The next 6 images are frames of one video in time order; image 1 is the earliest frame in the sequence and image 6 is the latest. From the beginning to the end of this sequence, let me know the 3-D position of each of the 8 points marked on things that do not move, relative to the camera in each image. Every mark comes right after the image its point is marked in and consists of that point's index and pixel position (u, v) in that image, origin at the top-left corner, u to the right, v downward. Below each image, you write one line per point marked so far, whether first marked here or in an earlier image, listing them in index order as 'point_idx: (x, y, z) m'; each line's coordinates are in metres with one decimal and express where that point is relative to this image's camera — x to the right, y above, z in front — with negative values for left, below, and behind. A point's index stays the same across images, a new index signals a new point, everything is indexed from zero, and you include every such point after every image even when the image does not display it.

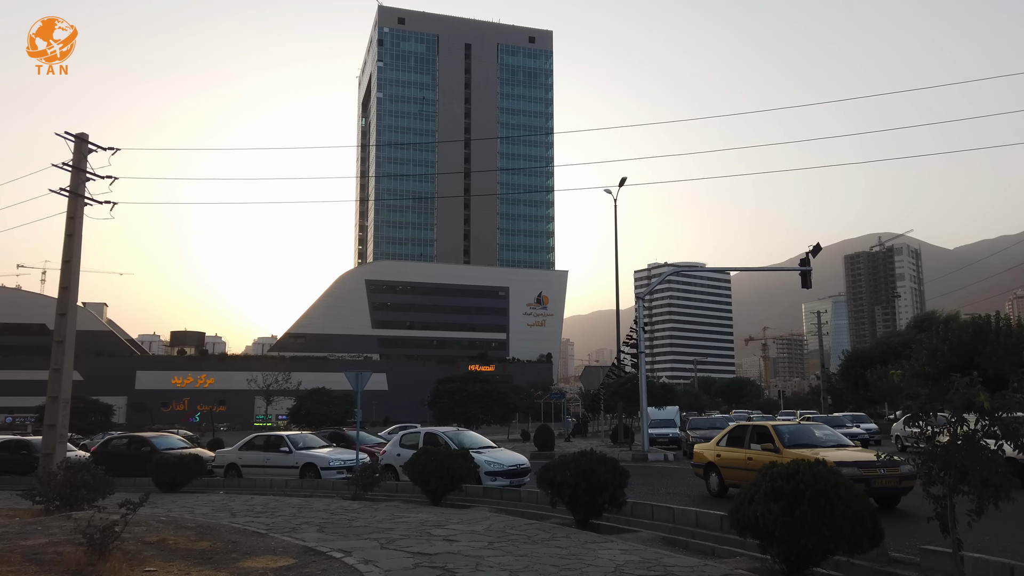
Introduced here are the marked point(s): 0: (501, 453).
0: (-0.2, -3.7, +16.5) m
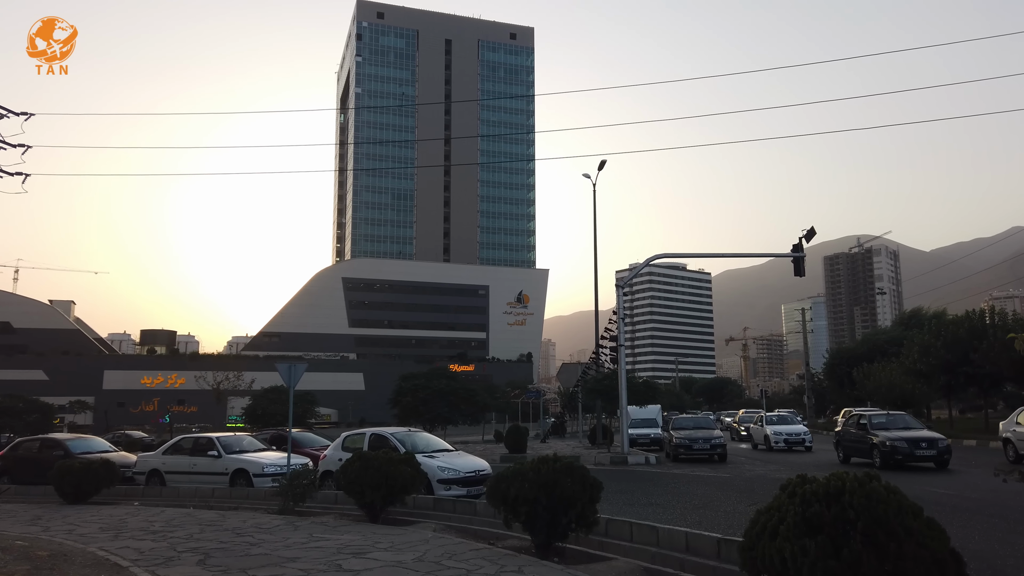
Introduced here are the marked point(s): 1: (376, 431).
0: (-1.0, -3.2, +14.2) m
1: (-2.8, -2.9, +15.1) m
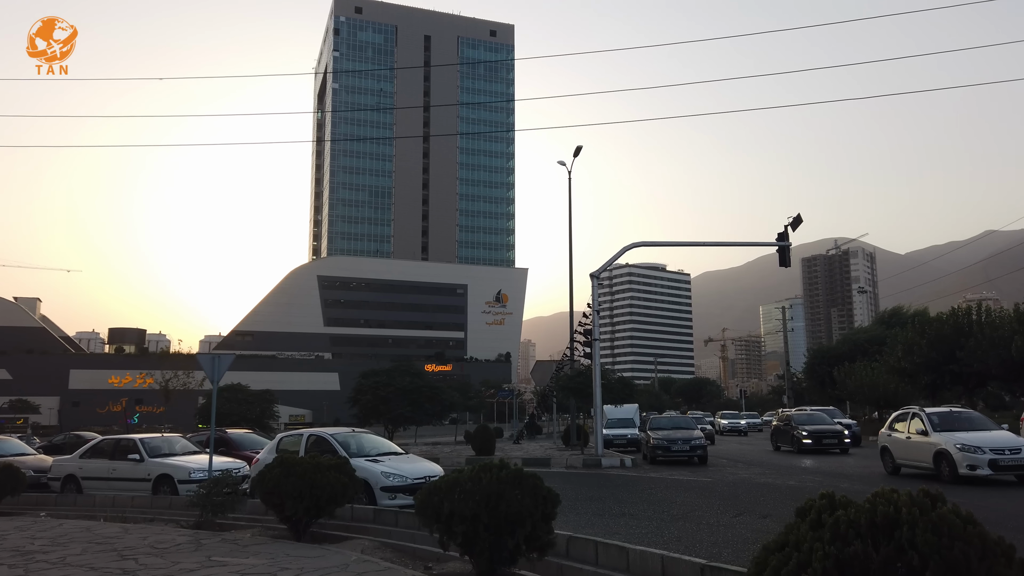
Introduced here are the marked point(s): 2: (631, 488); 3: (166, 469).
0: (-1.7, -2.9, +12.5) m
1: (-3.6, -2.6, +13.4) m
2: (+2.3, -3.9, +14.6) m
3: (-6.7, -3.5, +14.4) m
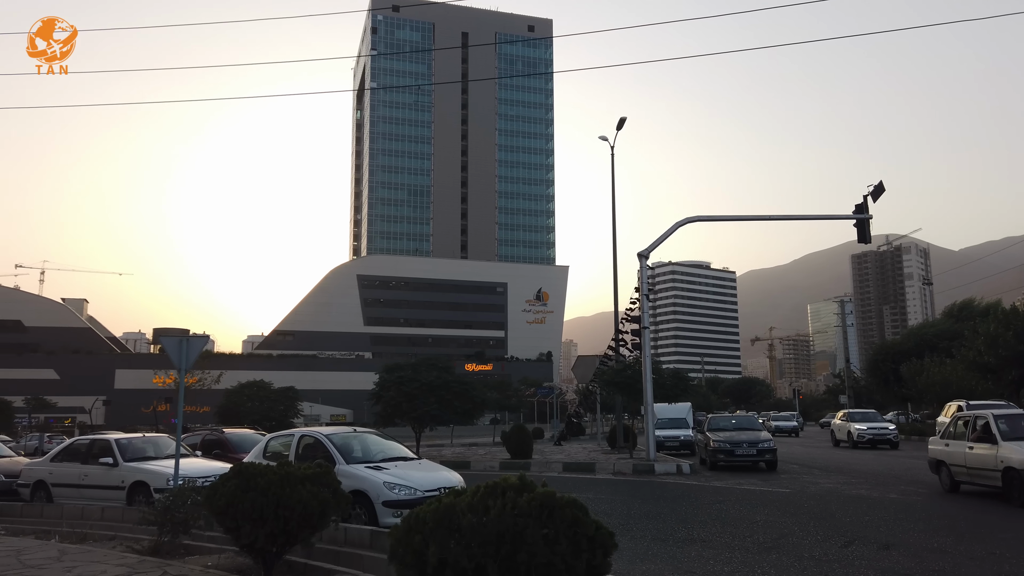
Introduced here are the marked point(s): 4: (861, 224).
0: (-1.2, -2.5, +10.1) m
1: (-3.0, -2.2, +11.0) m
2: (+2.9, -3.4, +11.9) m
3: (-6.1, -3.1, +12.2) m
4: (+9.3, +1.7, +19.7) m
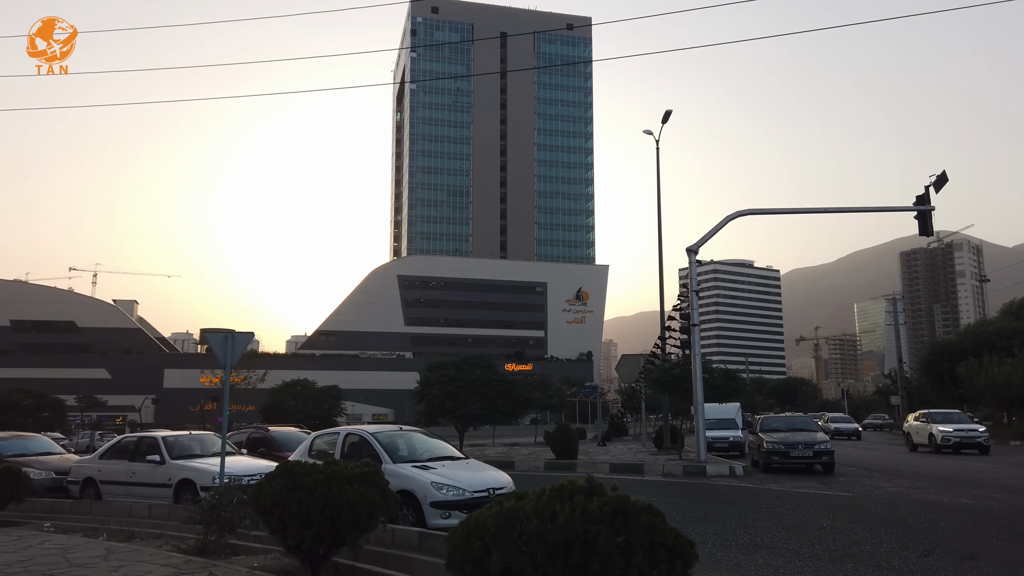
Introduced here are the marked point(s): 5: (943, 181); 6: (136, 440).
0: (-0.5, -2.4, +9.8) m
1: (-2.3, -2.1, +10.8) m
2: (+3.7, -3.3, +11.4) m
3: (-5.3, -3.0, +12.1) m
4: (+10.4, +1.8, +18.8) m
5: (+11.2, +2.8, +19.3) m
6: (-6.8, -2.7, +13.4) m
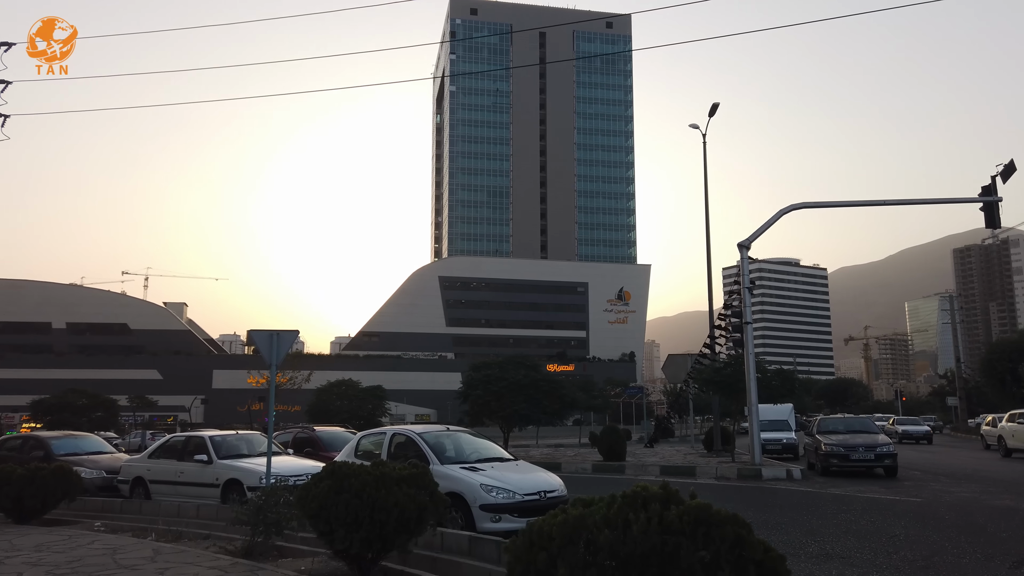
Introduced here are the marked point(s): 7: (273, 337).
0: (+0.1, -2.3, +9.4) m
1: (-1.6, -2.0, +10.6) m
2: (+4.4, -3.2, +10.8) m
3: (-4.5, -3.0, +12.0) m
4: (+11.5, +2.0, +17.8) m
5: (+12.4, +2.9, +18.3) m
6: (-5.9, -2.7, +13.4) m
7: (-3.3, -0.7, +10.1) m
